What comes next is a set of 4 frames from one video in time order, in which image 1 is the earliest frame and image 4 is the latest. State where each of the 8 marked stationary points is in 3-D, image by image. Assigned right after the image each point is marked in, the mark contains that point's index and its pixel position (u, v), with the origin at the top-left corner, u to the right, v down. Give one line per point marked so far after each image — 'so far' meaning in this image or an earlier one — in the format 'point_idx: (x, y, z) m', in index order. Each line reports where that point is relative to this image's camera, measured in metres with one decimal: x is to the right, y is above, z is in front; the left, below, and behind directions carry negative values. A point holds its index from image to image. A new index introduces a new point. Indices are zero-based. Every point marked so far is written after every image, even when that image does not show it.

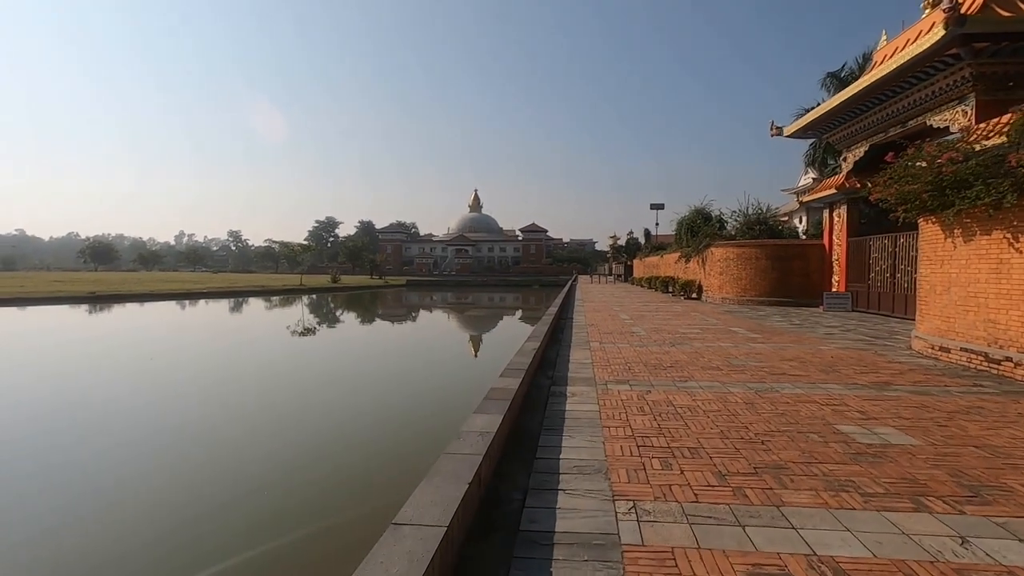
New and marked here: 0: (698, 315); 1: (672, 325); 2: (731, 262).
0: (+4.0, -0.6, +11.7) m
1: (+2.7, -0.7, +9.2) m
2: (+6.1, +0.7, +15.1) m
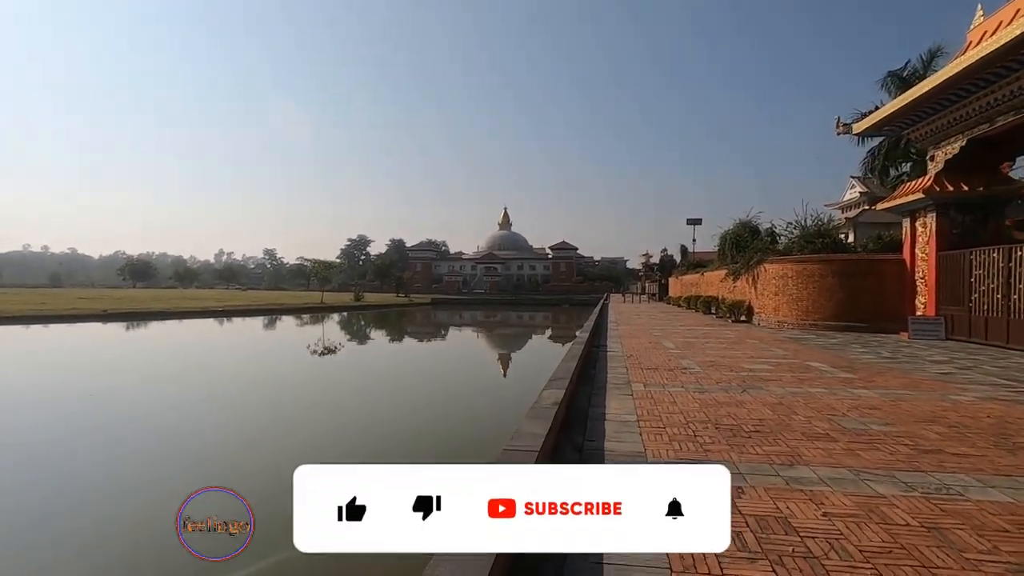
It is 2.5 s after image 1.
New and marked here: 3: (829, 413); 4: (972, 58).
0: (+4.5, -1.0, +9.8) m
1: (+3.0, -1.0, +7.4) m
2: (+6.7, +0.2, +13.2) m
3: (+2.5, -1.0, +4.3) m
4: (+7.1, +3.5, +8.5) m
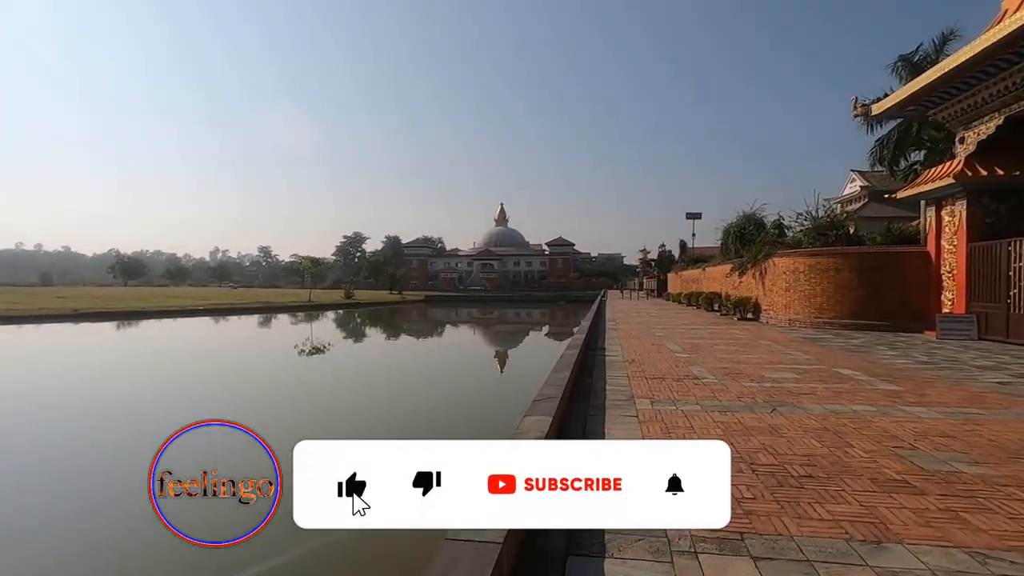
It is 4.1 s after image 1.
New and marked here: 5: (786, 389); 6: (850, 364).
0: (+4.3, -0.9, +8.9) m
1: (+2.8, -0.9, +6.4) m
2: (+6.5, +0.3, +12.2) m
3: (+2.3, -1.0, +3.3) m
4: (+6.9, +3.6, +7.5) m
5: (+2.6, -0.9, +5.1) m
6: (+4.2, -0.9, +6.7) m
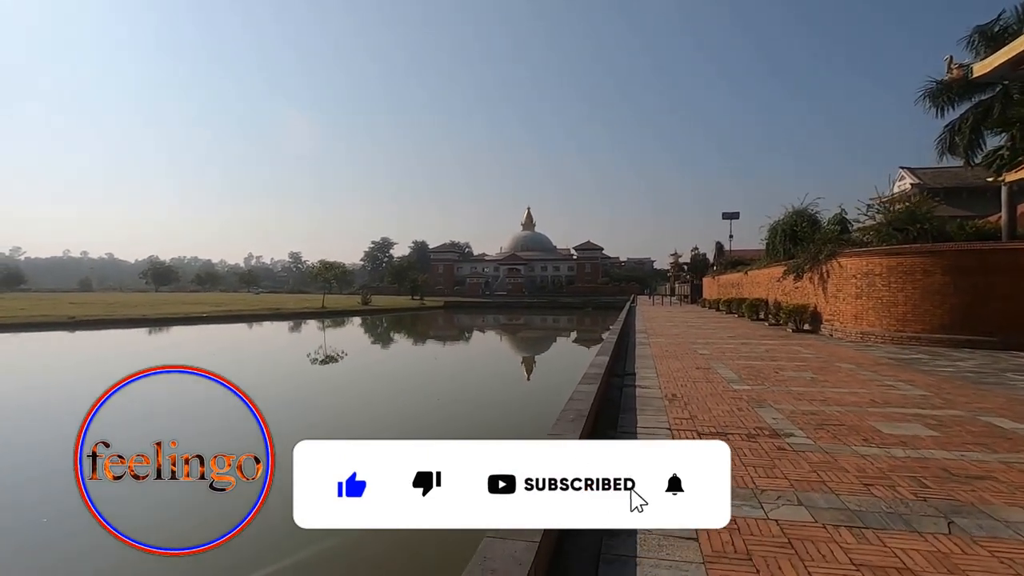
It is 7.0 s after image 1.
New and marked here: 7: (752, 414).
0: (+4.3, -1.0, +6.8) m
1: (+2.7, -1.0, +4.4) m
2: (+6.7, +0.2, +10.0) m
3: (+2.1, -1.0, +1.3) m
4: (+6.9, +3.5, +5.3) m
5: (+2.4, -1.0, +3.1) m
6: (+4.1, -1.0, +4.6) m
7: (+1.9, -1.0, +4.3) m
